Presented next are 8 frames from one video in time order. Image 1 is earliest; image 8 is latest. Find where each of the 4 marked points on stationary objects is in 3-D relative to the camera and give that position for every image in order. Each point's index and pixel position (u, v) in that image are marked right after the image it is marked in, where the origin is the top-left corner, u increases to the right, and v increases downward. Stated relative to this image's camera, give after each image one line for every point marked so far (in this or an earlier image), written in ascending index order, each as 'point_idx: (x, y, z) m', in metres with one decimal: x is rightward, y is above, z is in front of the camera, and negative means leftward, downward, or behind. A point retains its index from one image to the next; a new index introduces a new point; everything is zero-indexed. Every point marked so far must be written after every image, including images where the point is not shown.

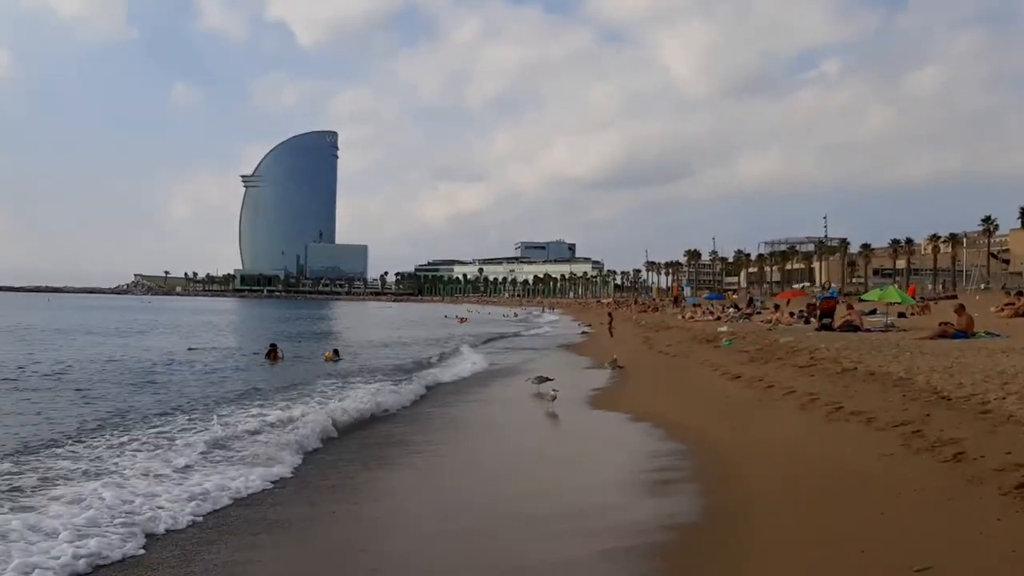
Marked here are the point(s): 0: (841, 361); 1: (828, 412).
0: (+6.8, -1.5, +14.9) m
1: (+5.0, -2.0, +11.3) m
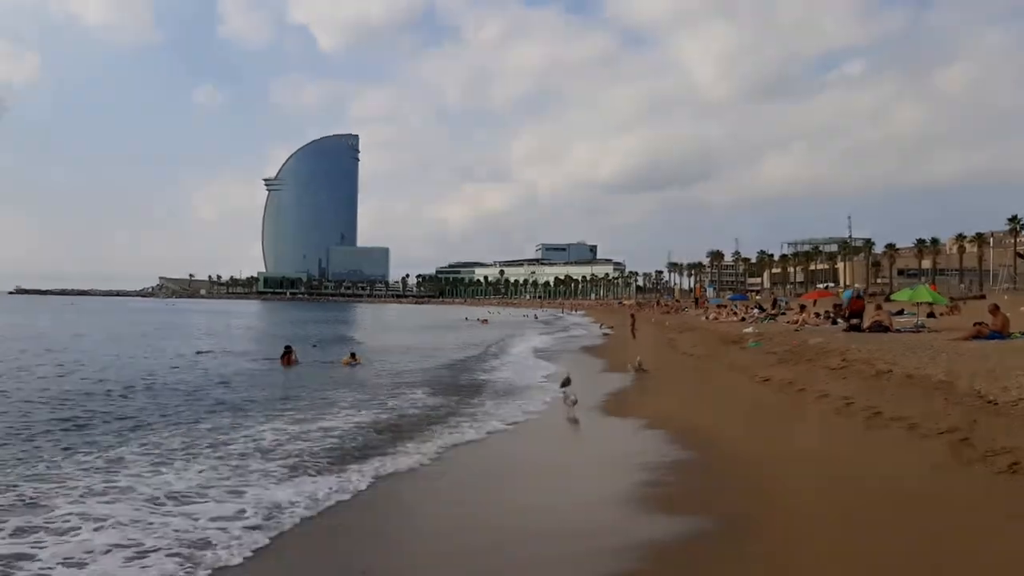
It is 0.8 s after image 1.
0: (+7.2, -1.5, +14.3) m
1: (+5.3, -2.0, +10.7) m
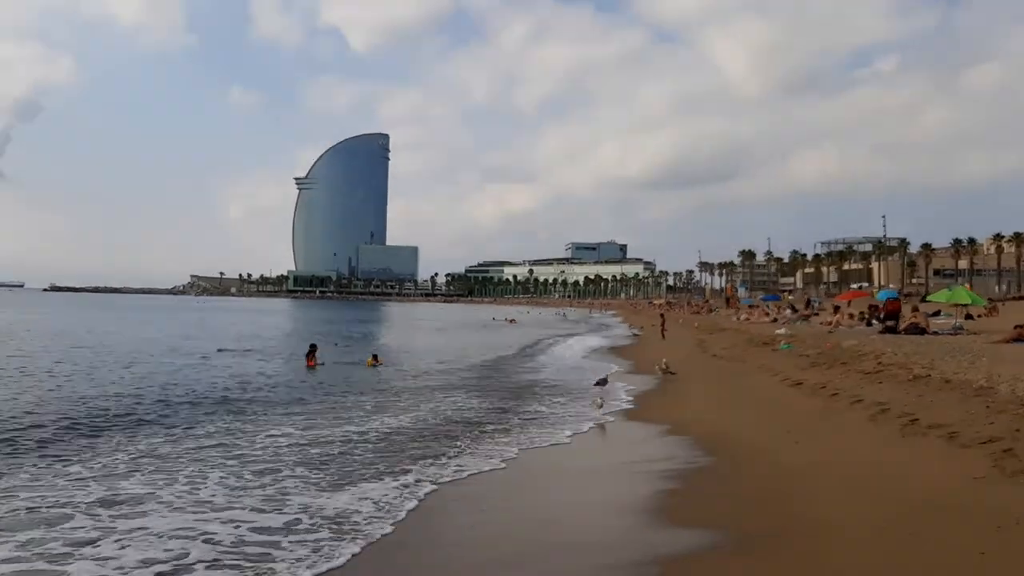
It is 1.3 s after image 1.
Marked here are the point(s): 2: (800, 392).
0: (+7.6, -1.5, +13.9) m
1: (+5.6, -2.0, +10.4) m
2: (+6.0, -2.2, +15.0) m
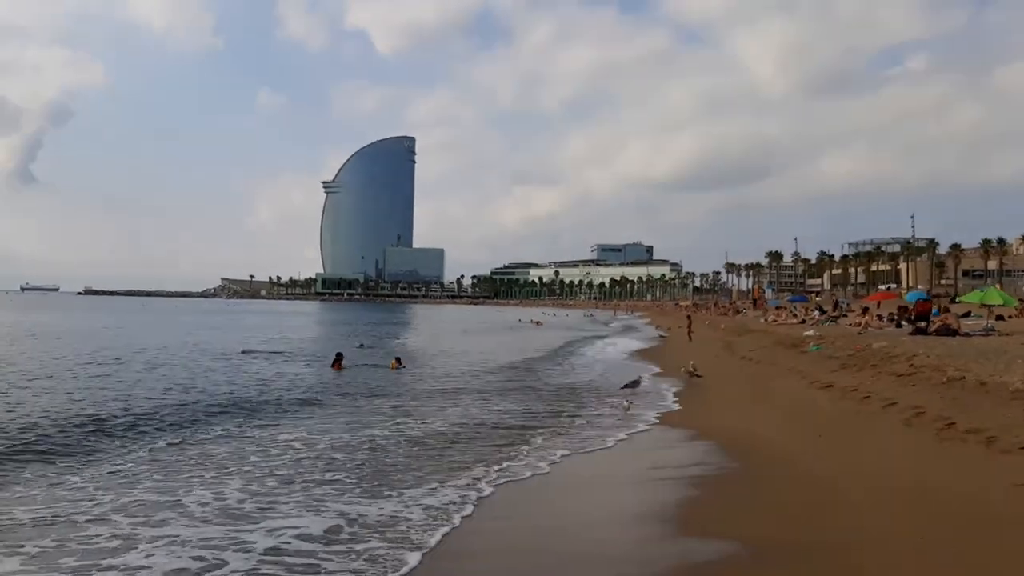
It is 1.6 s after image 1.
0: (+8.1, -1.5, +13.5) m
1: (+6.0, -2.0, +10.1) m
2: (+6.5, -2.2, +14.7) m
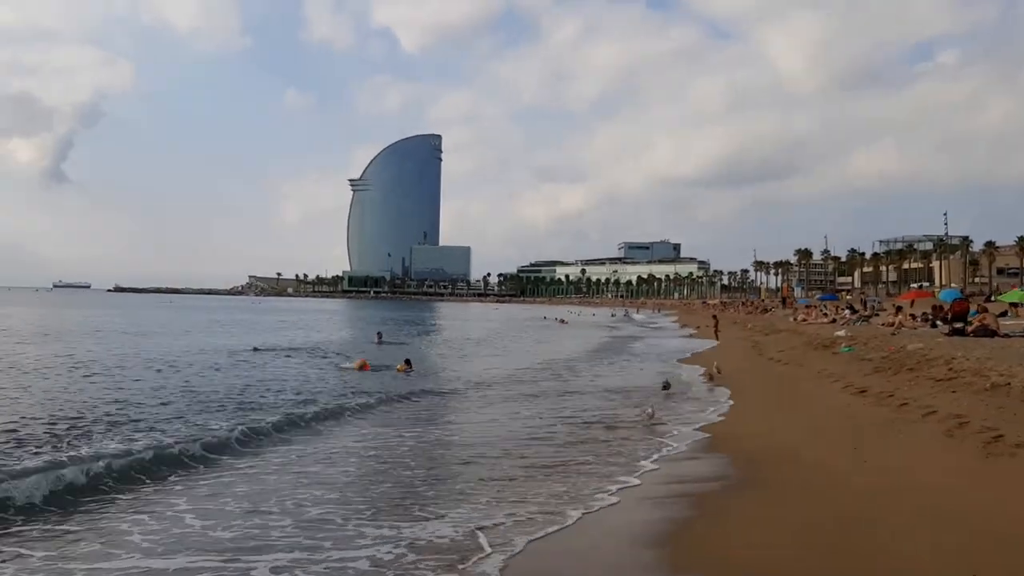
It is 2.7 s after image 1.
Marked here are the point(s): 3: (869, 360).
0: (+8.4, -1.5, +12.8) m
1: (+6.1, -2.0, +9.4) m
2: (+6.8, -2.2, +14.0) m
3: (+9.7, -2.0, +19.8) m
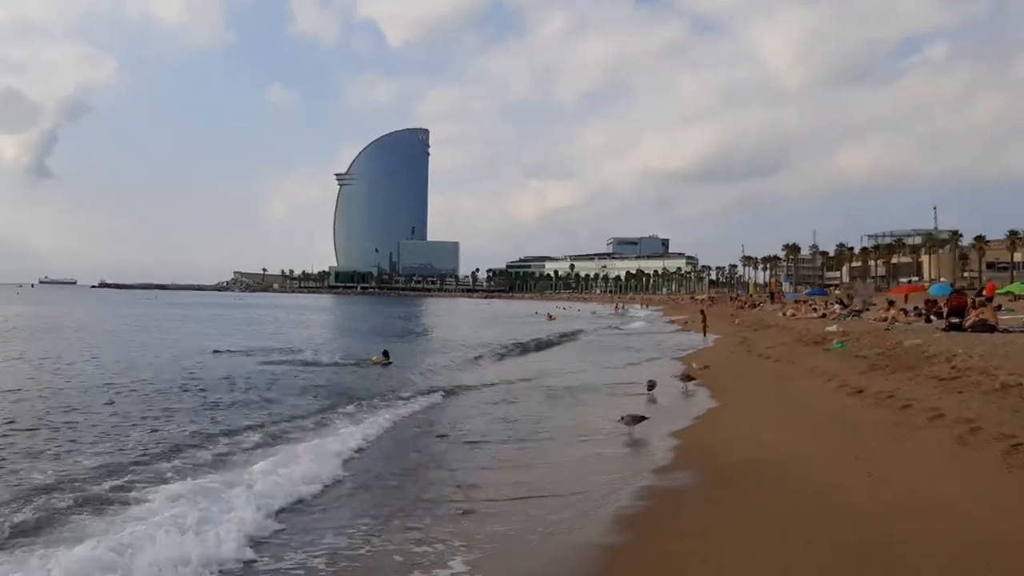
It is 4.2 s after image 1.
0: (+8.0, -1.4, +11.9) m
1: (+5.7, -1.9, +8.6) m
2: (+6.3, -2.0, +13.1) m
3: (+9.2, -1.8, +19.0) m
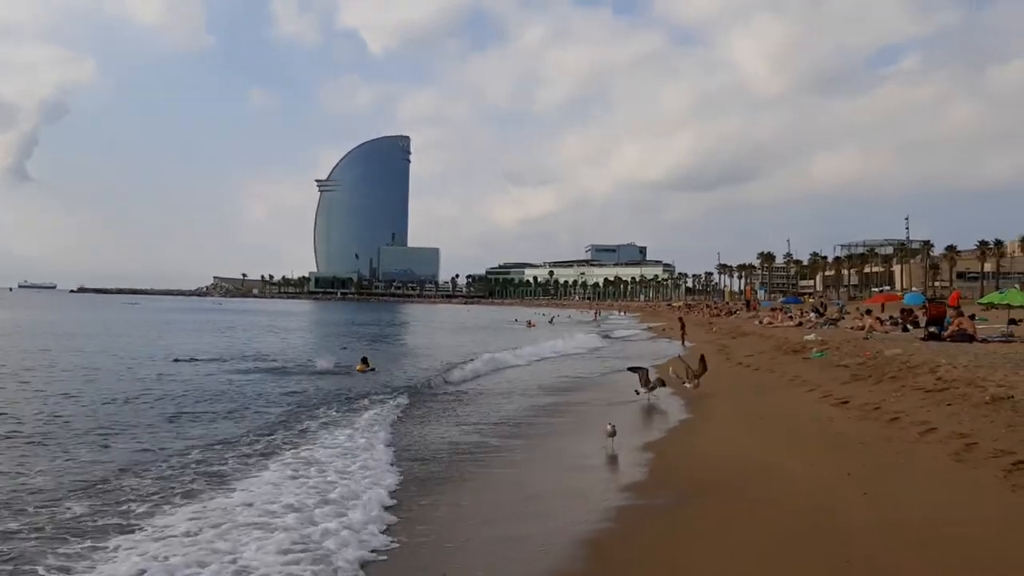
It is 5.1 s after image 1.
0: (+7.5, -1.5, +11.6) m
1: (+5.4, -2.0, +8.2) m
2: (+5.9, -2.2, +12.8) m
3: (+8.6, -2.0, +18.7) m
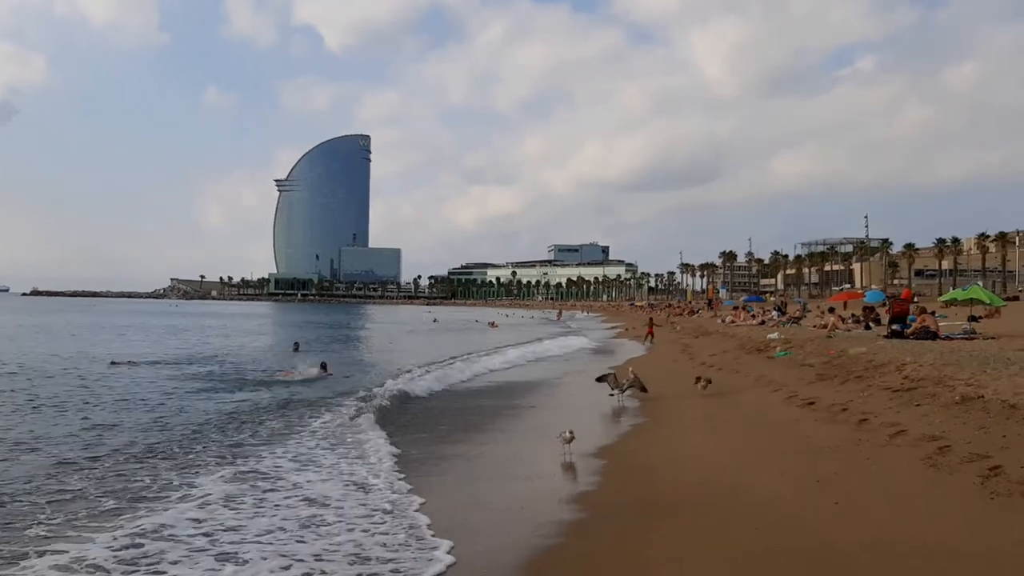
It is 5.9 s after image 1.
0: (+6.9, -1.5, +11.4) m
1: (+5.0, -2.0, +7.9) m
2: (+5.2, -2.2, +12.5) m
3: (+7.6, -2.0, +18.5) m
